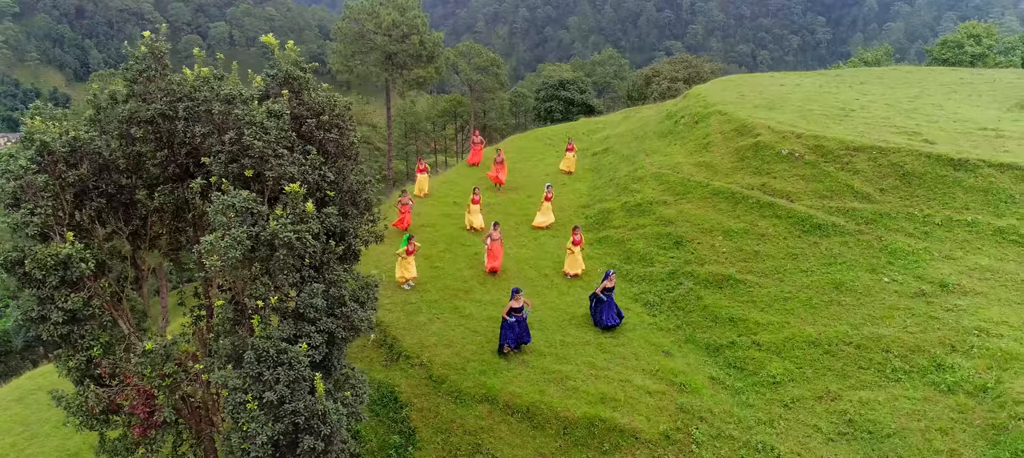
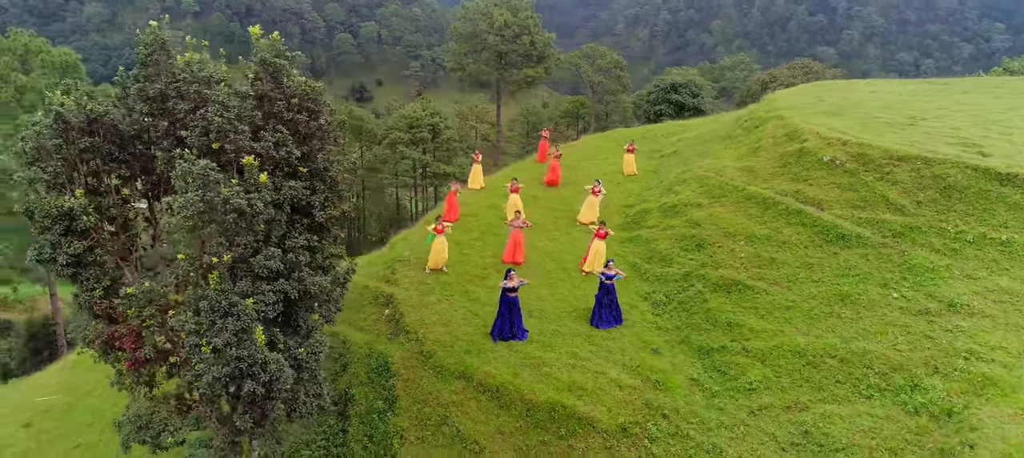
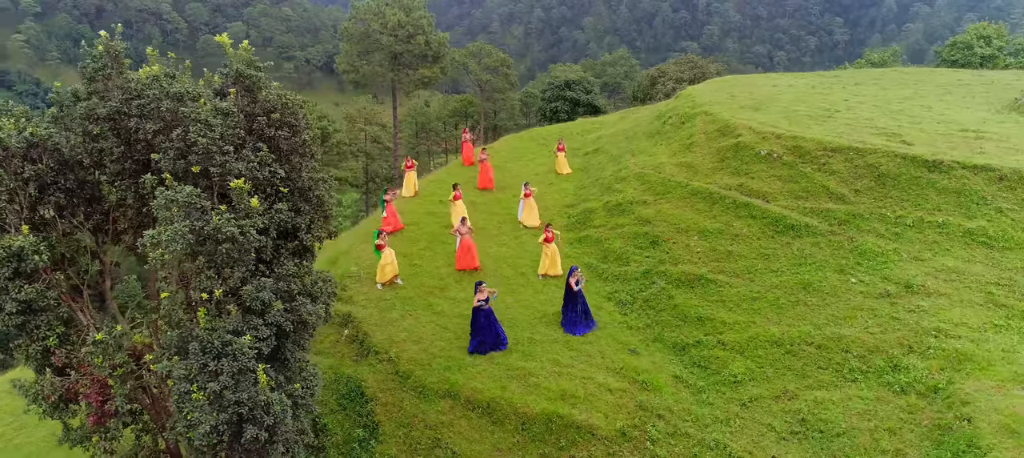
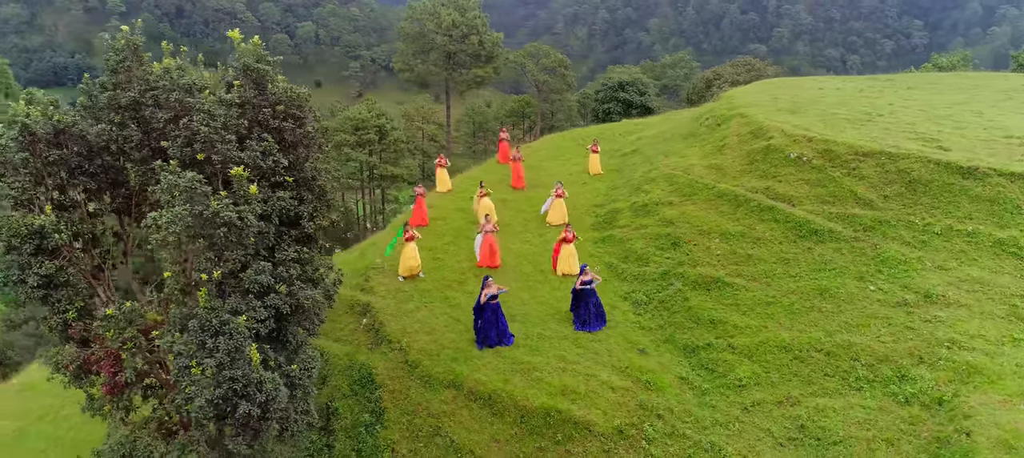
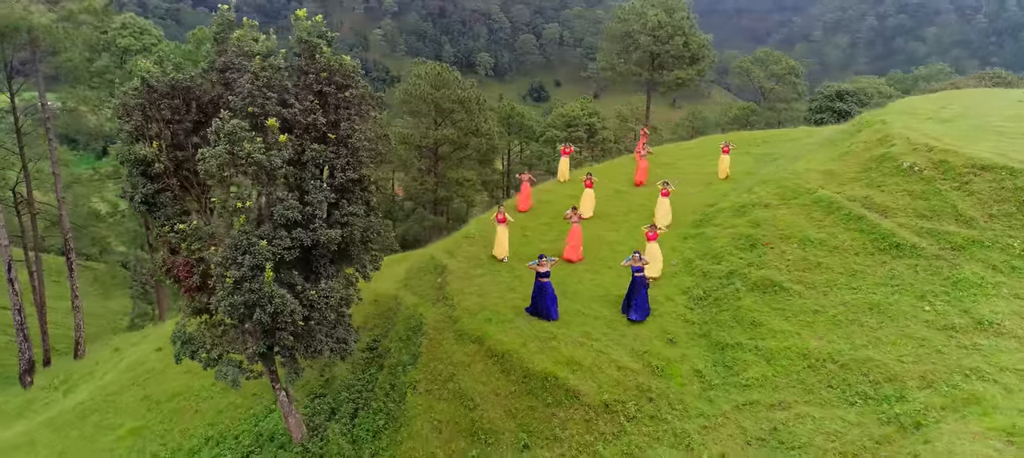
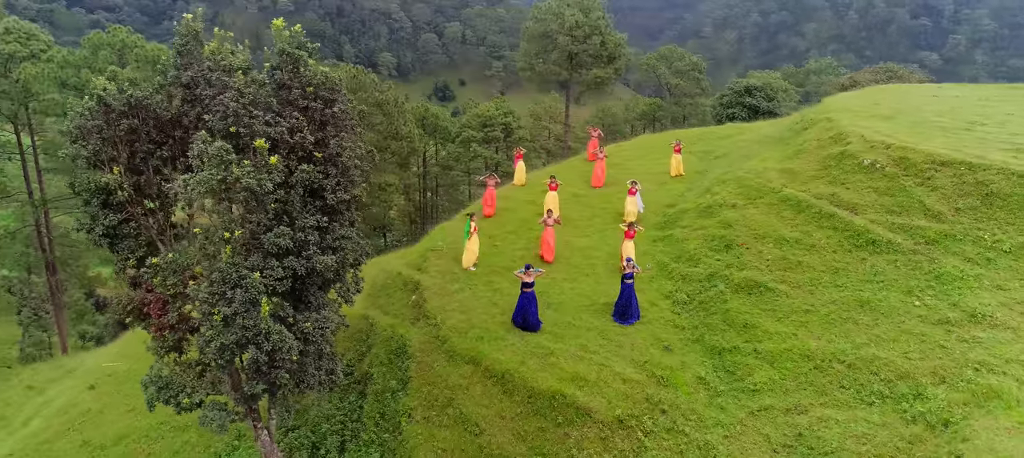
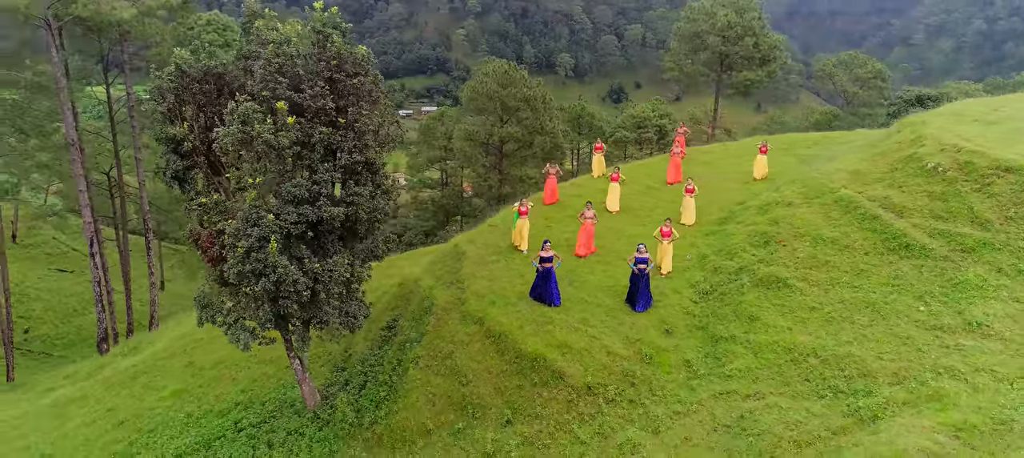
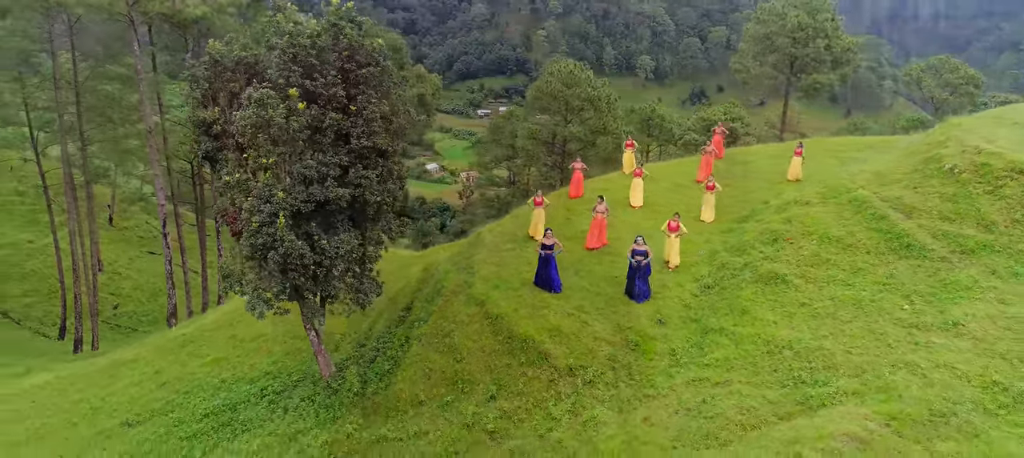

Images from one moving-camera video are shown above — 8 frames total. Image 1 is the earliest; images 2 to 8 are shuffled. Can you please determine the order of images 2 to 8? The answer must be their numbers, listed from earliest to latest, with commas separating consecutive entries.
3, 4, 2, 6, 5, 7, 8
